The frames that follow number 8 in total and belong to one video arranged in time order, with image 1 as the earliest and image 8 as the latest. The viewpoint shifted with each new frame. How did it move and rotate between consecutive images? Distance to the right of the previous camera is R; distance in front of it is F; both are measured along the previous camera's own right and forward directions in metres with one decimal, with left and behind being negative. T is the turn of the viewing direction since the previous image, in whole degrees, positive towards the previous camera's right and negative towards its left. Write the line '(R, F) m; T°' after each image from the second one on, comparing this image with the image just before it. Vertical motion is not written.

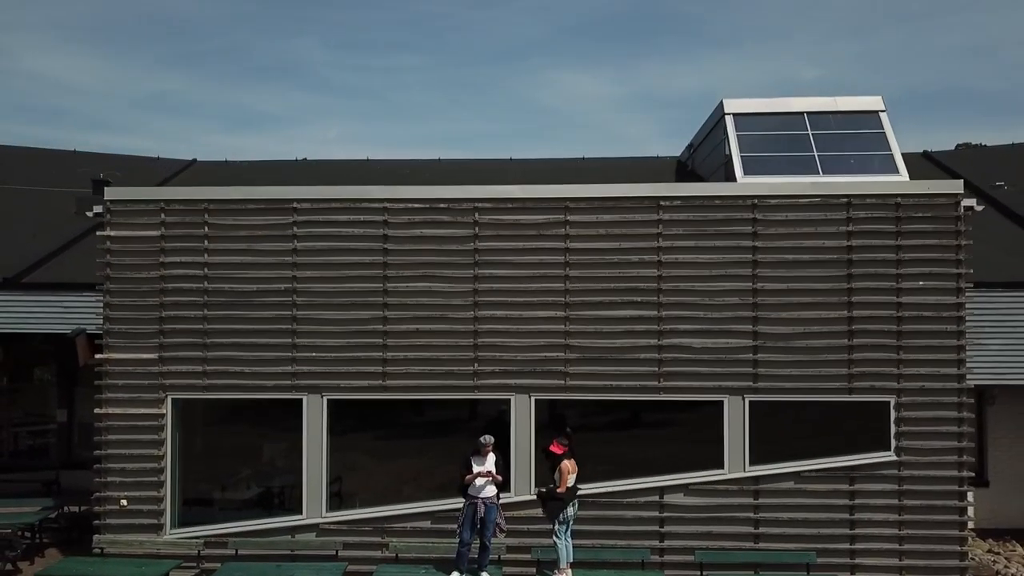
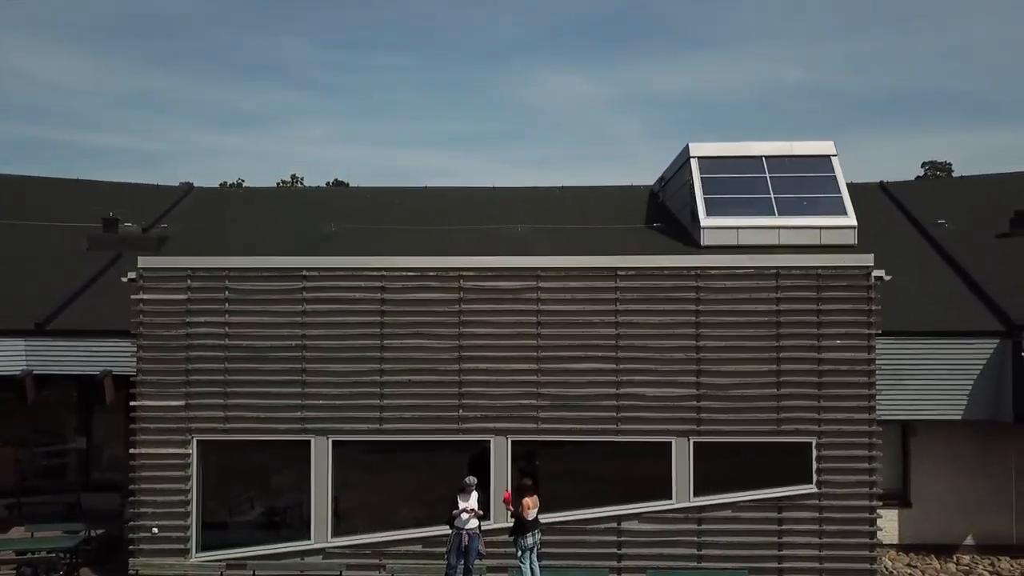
(+0.1, -1.3) m; +1°
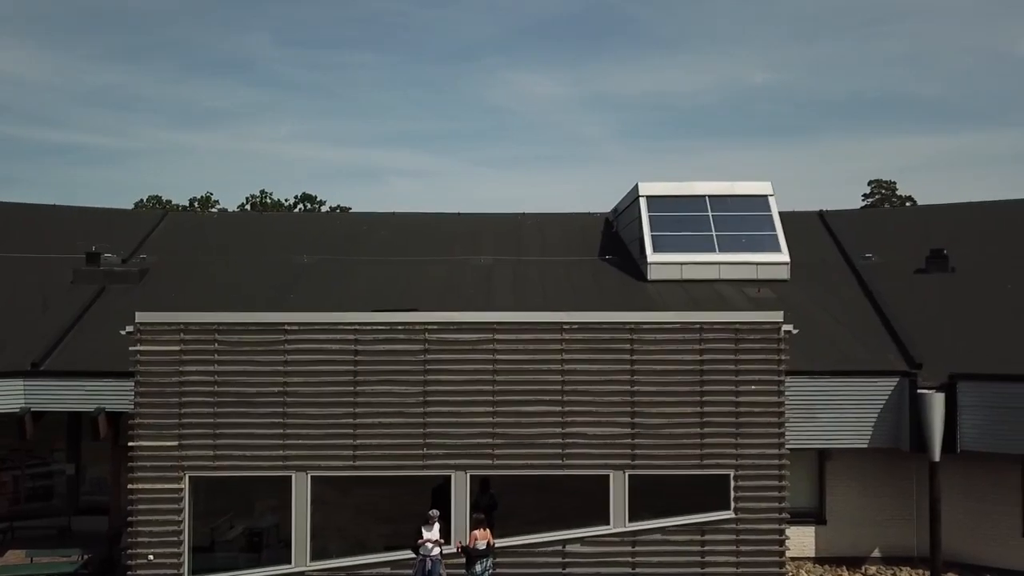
(+0.1, -1.2) m; +2°
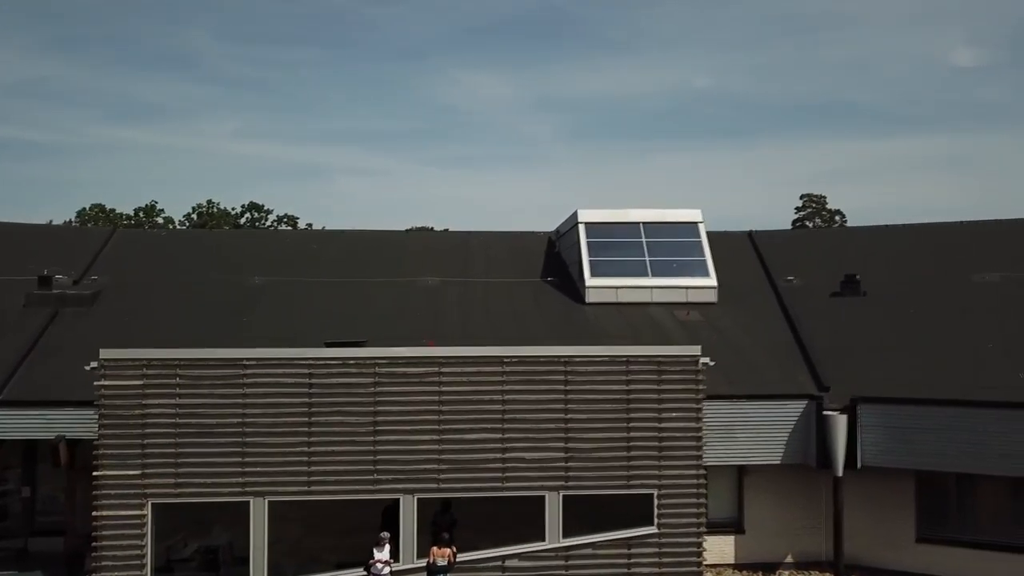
(+0.1, -0.9) m; +4°
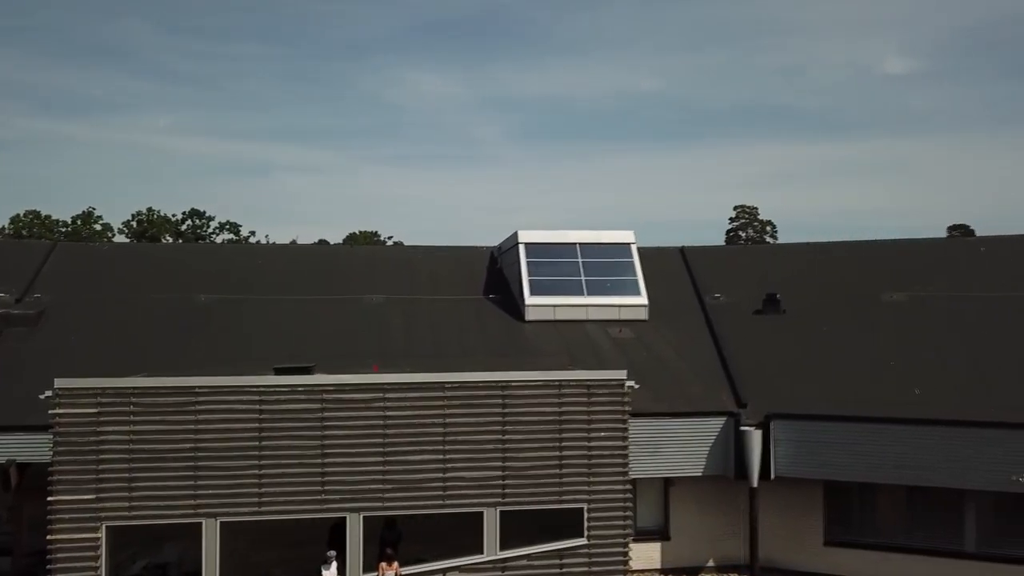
(+0.1, -0.8) m; +4°
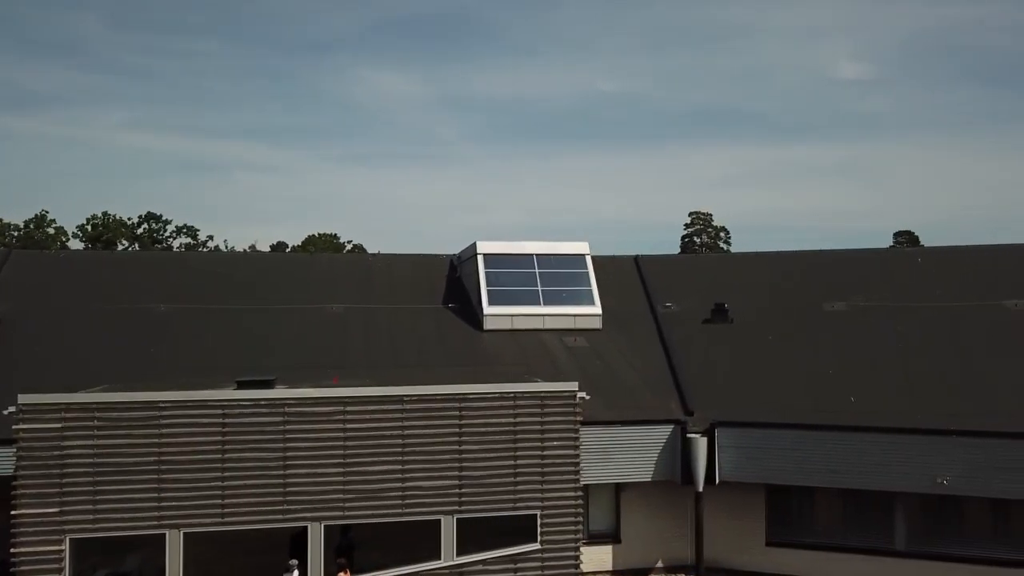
(+0.1, -0.5) m; +3°
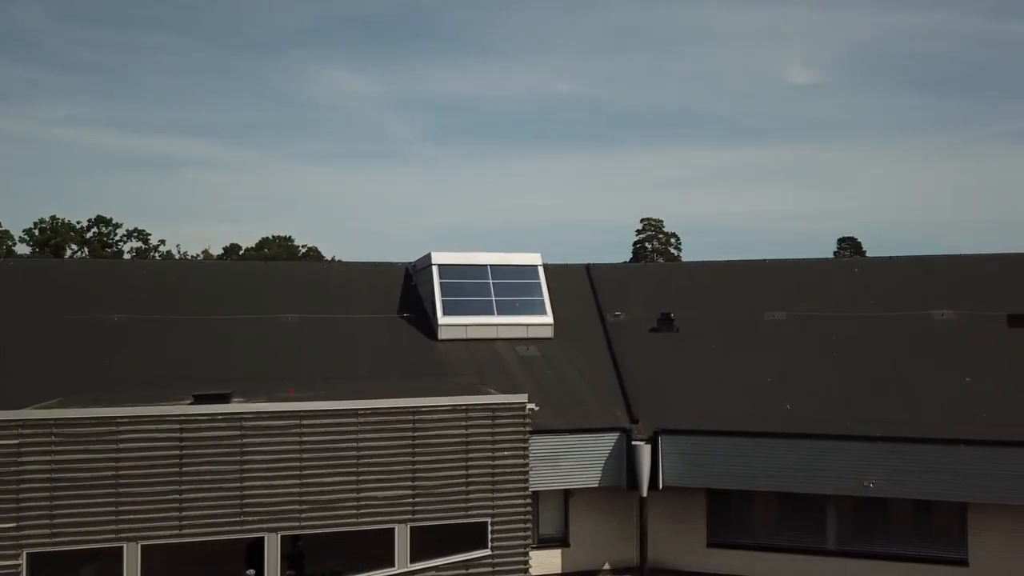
(+0.1, -0.5) m; +3°
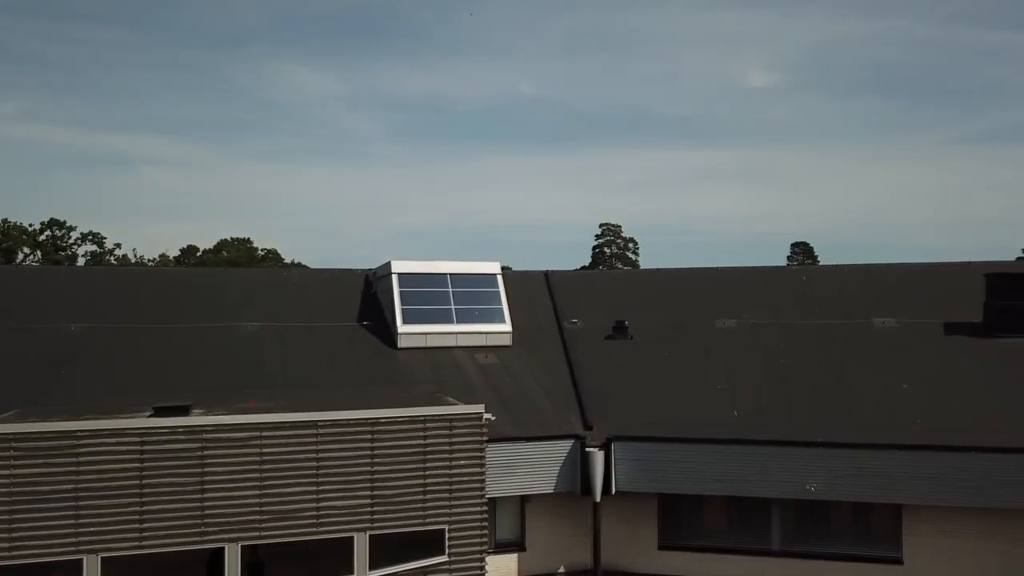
(+0.1, -0.4) m; +3°
